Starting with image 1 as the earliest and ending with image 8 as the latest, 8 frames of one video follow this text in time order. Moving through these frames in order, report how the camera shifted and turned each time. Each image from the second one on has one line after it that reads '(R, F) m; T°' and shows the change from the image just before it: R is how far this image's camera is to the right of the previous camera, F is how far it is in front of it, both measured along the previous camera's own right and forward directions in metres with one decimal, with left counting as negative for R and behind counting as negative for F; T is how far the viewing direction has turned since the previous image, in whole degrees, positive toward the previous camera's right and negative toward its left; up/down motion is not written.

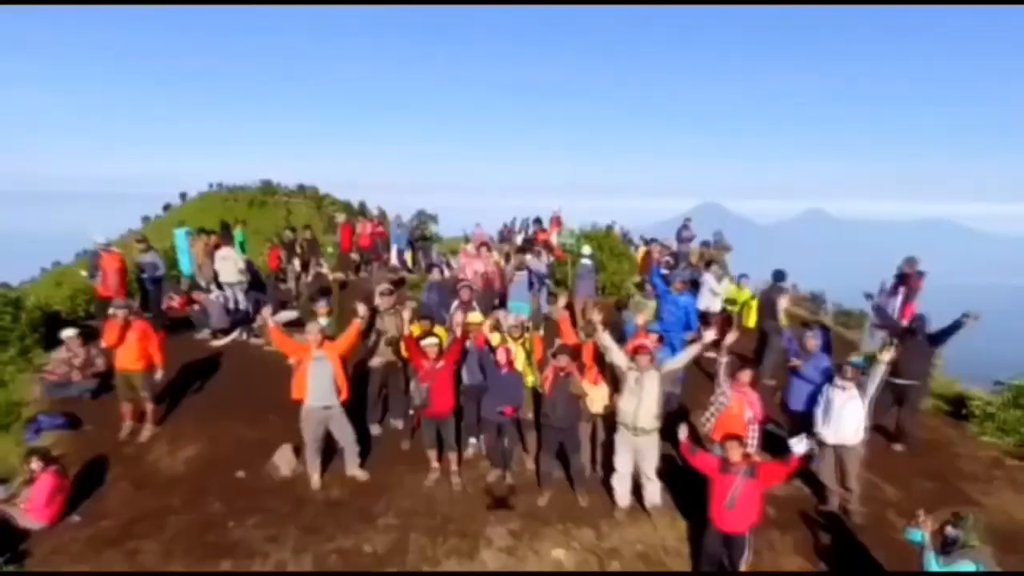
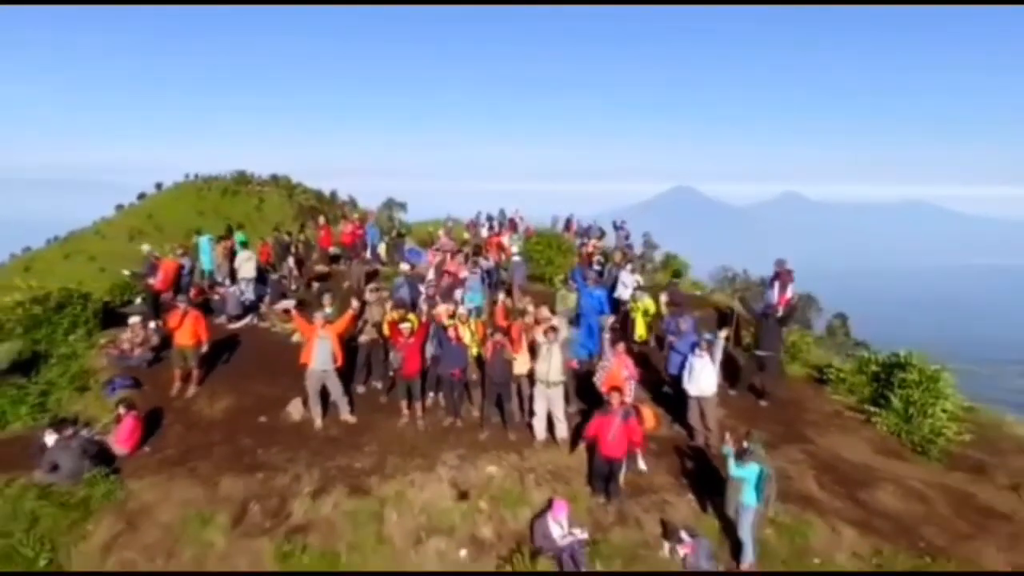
(+0.6, -4.4) m; +1°
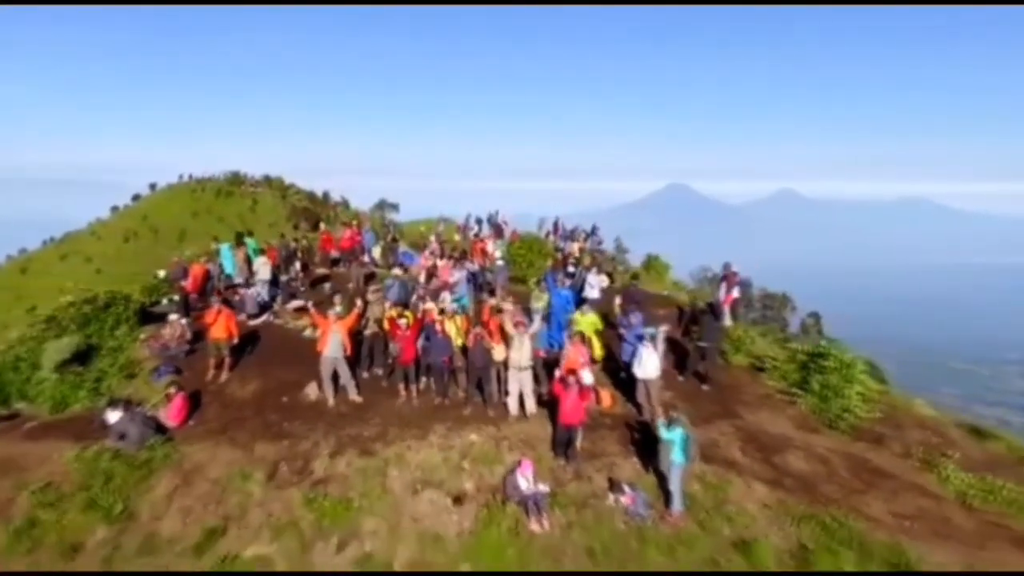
(+0.3, -3.5) m; +1°
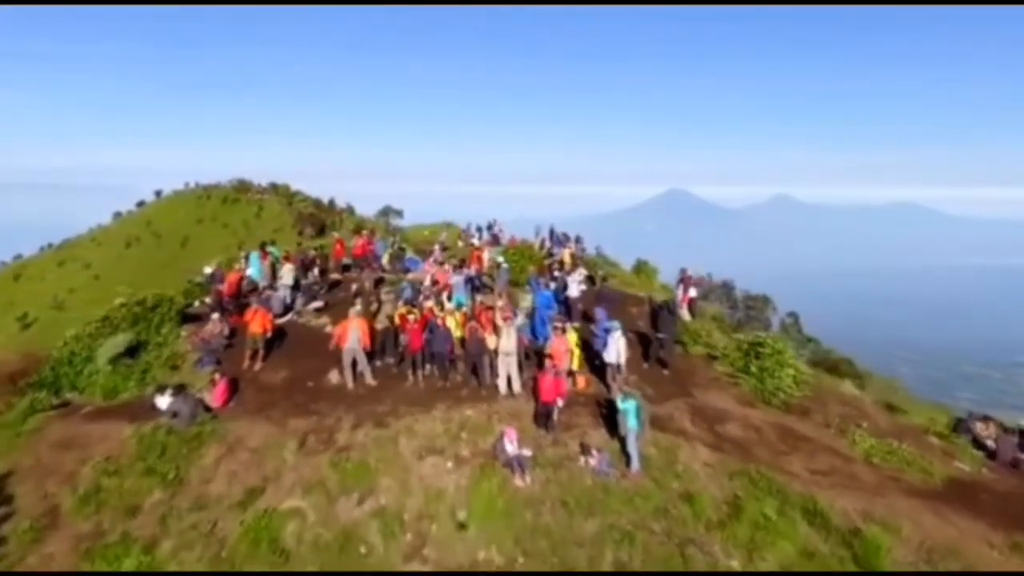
(+0.3, -3.7) m; 0°
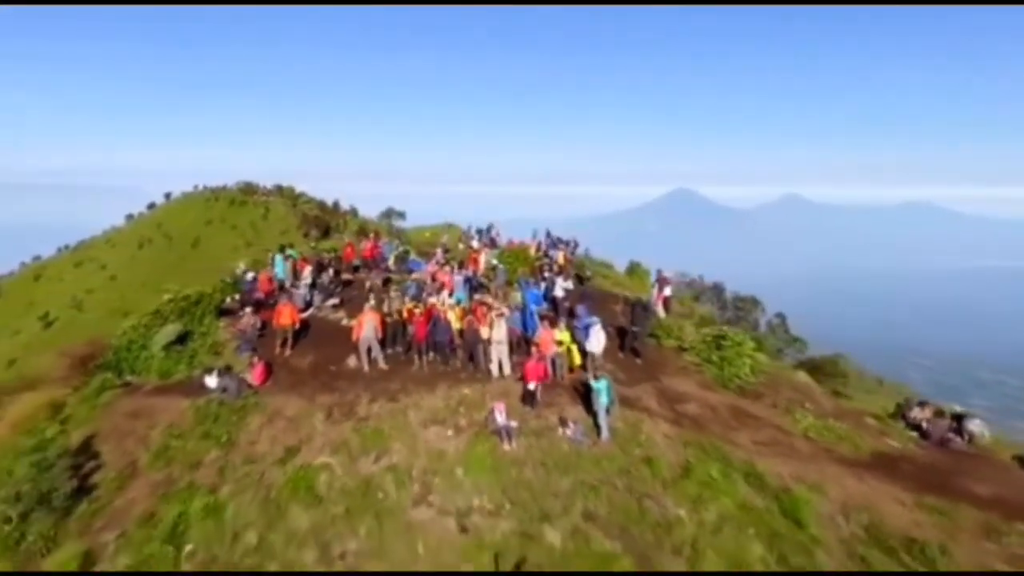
(+0.3, -4.2) m; 0°
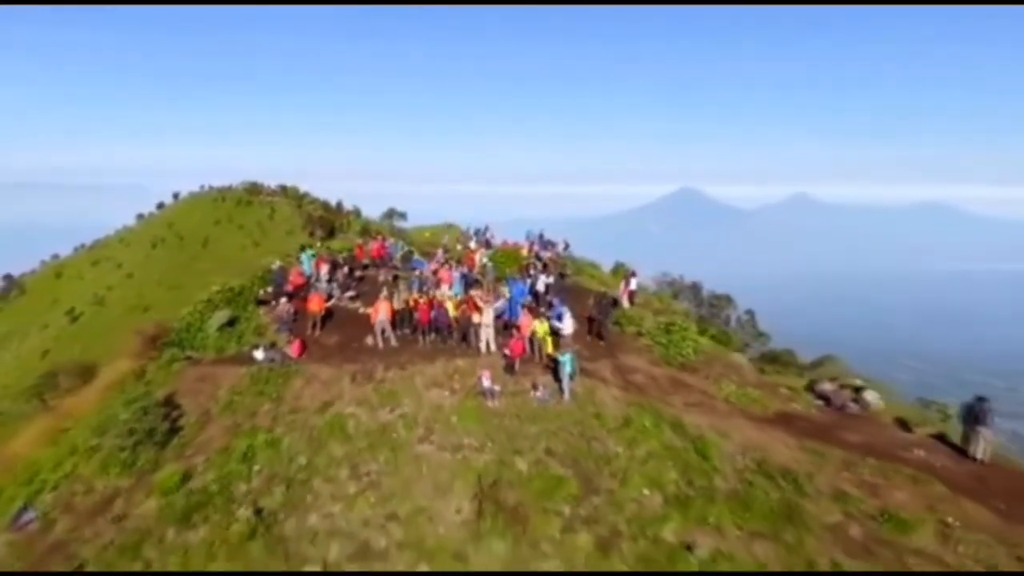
(+0.6, -7.3) m; 0°
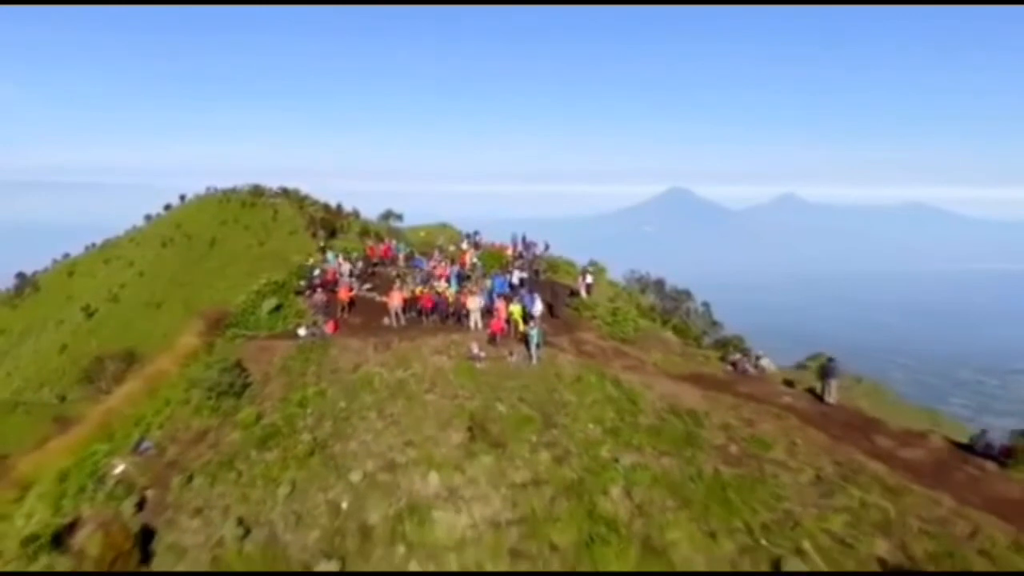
(+0.4, -10.6) m; 0°
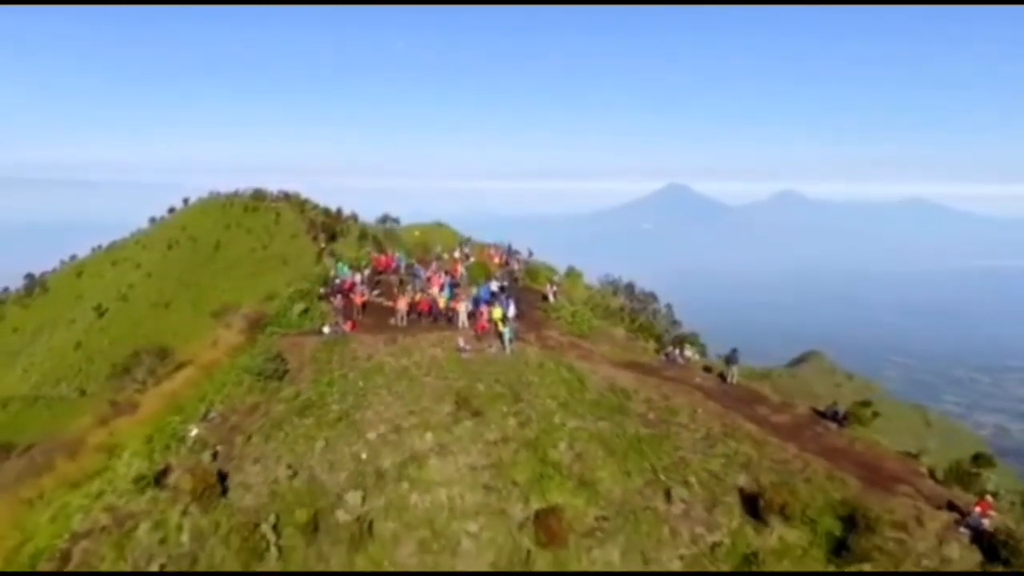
(+1.0, -12.1) m; 0°
